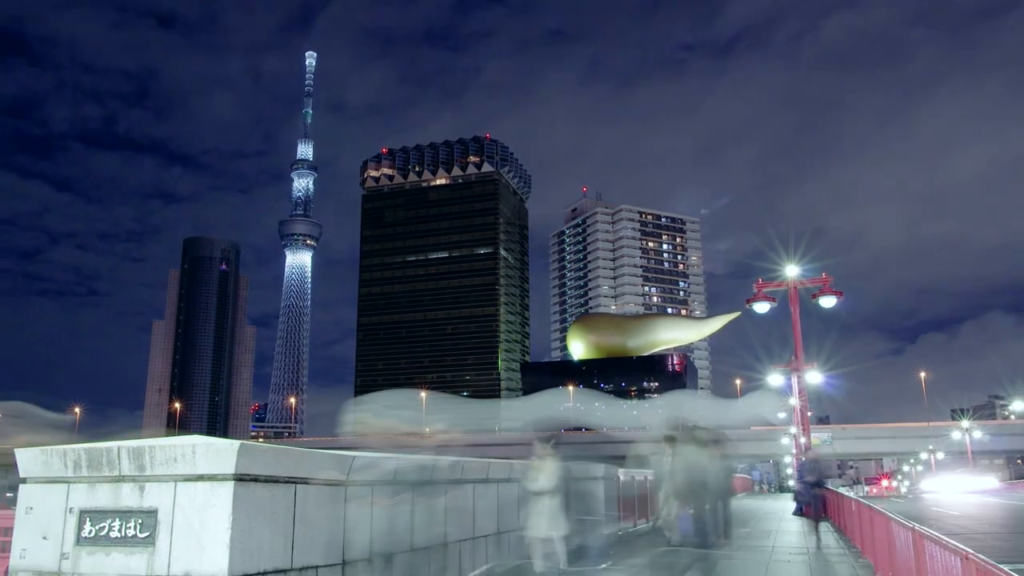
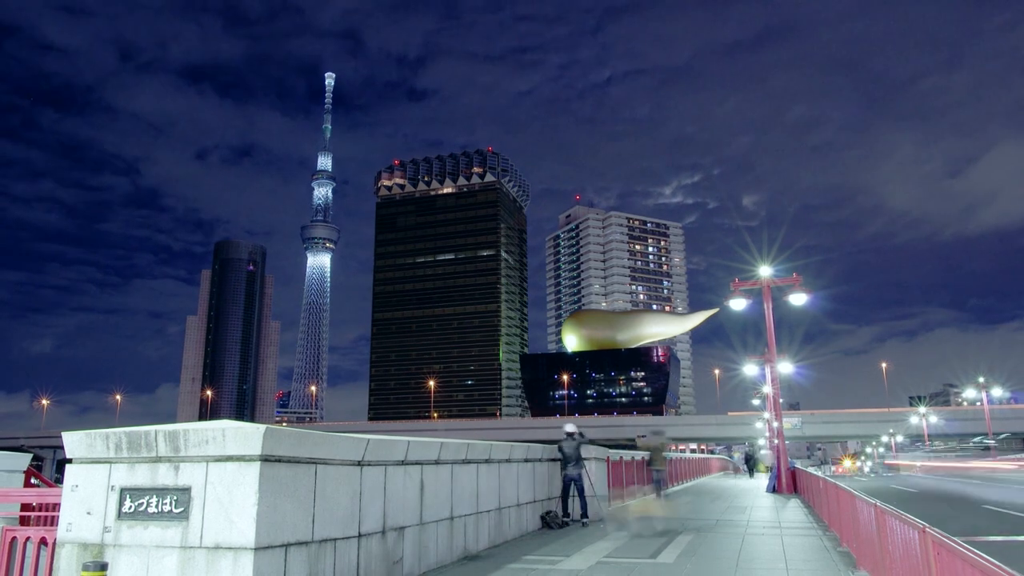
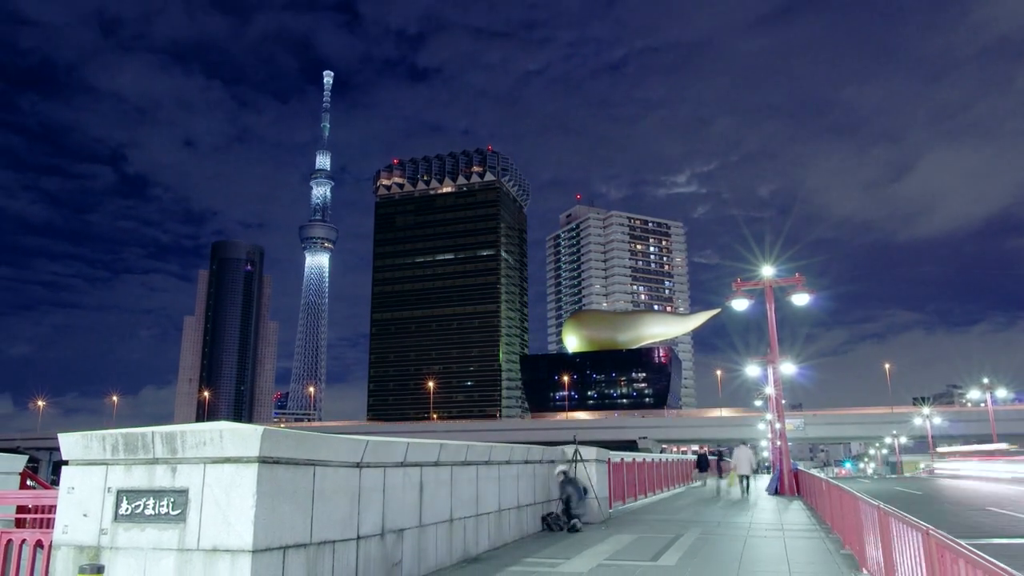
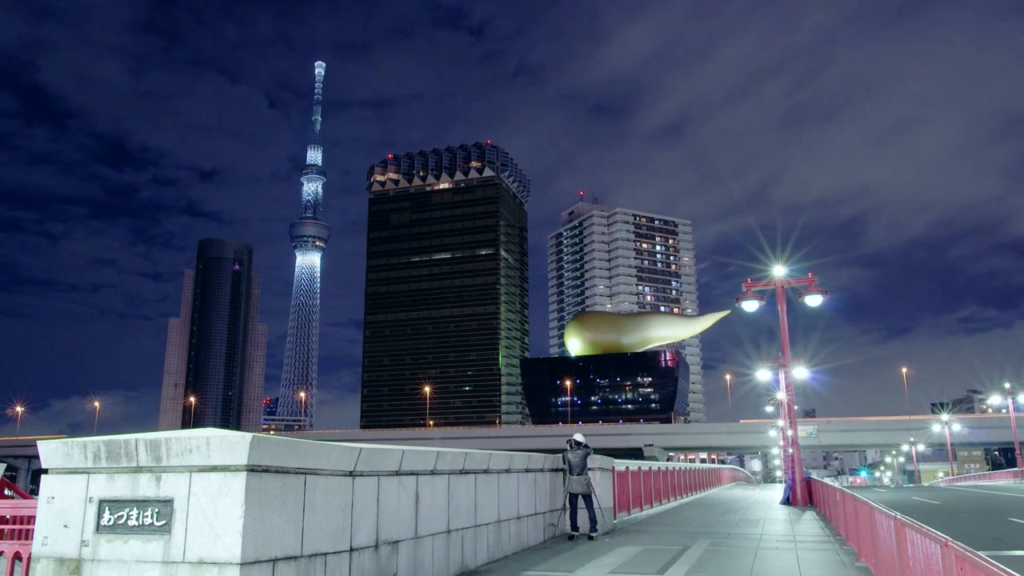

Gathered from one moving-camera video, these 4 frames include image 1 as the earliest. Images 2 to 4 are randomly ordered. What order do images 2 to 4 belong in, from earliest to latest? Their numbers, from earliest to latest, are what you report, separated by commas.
4, 3, 2
